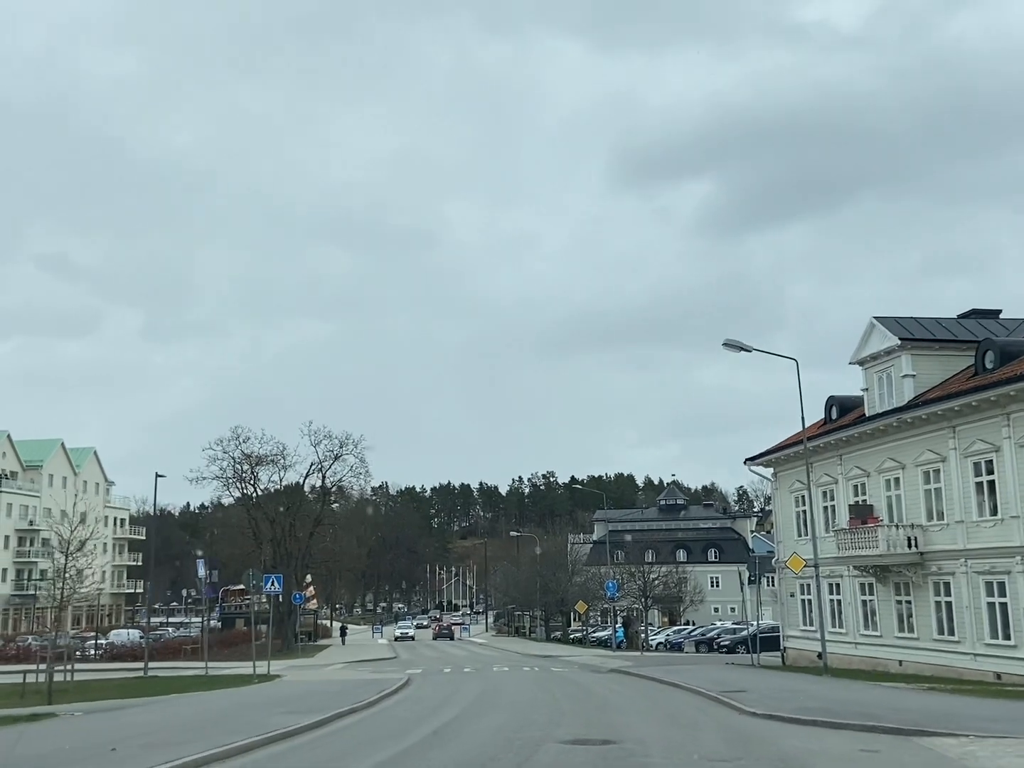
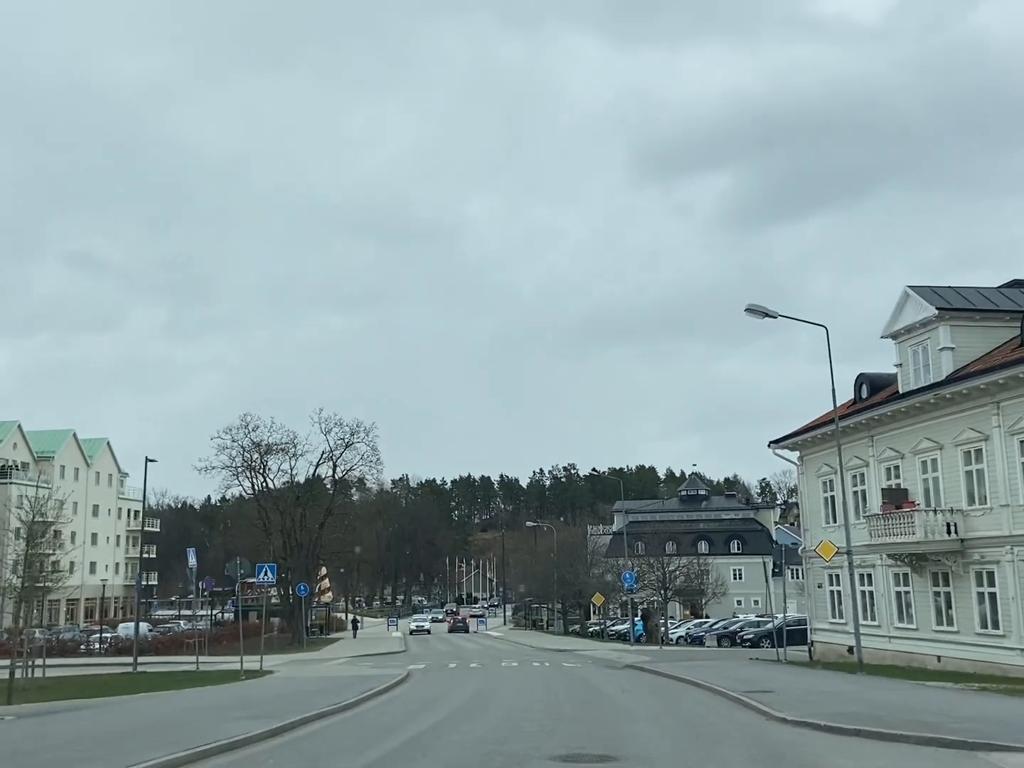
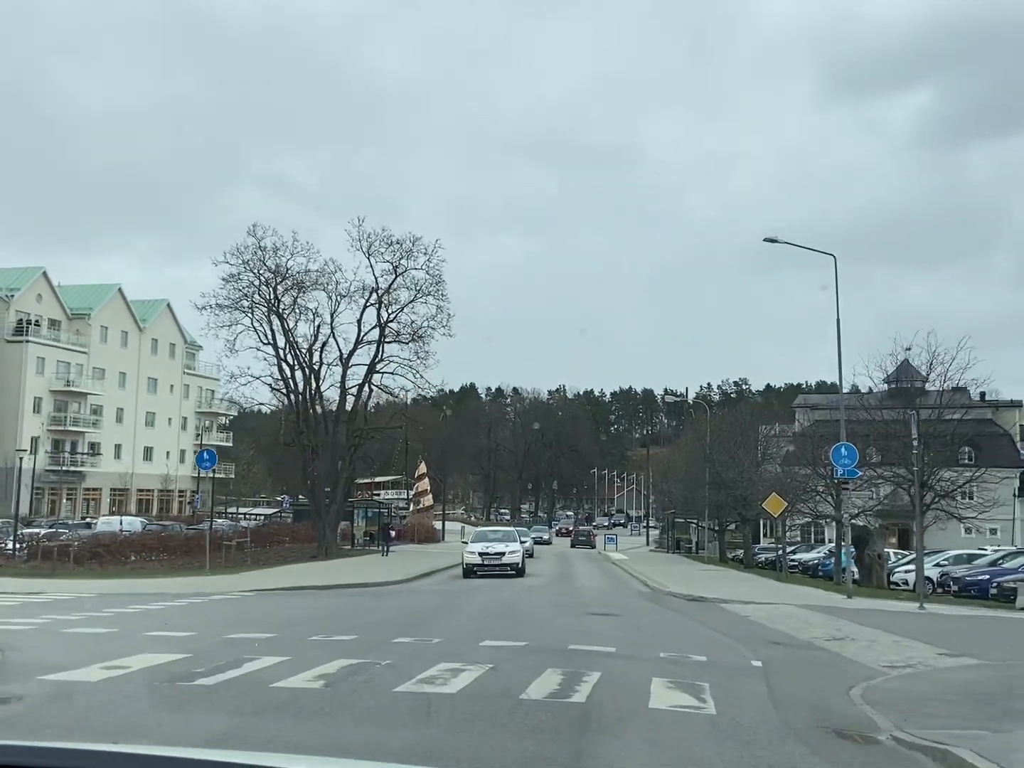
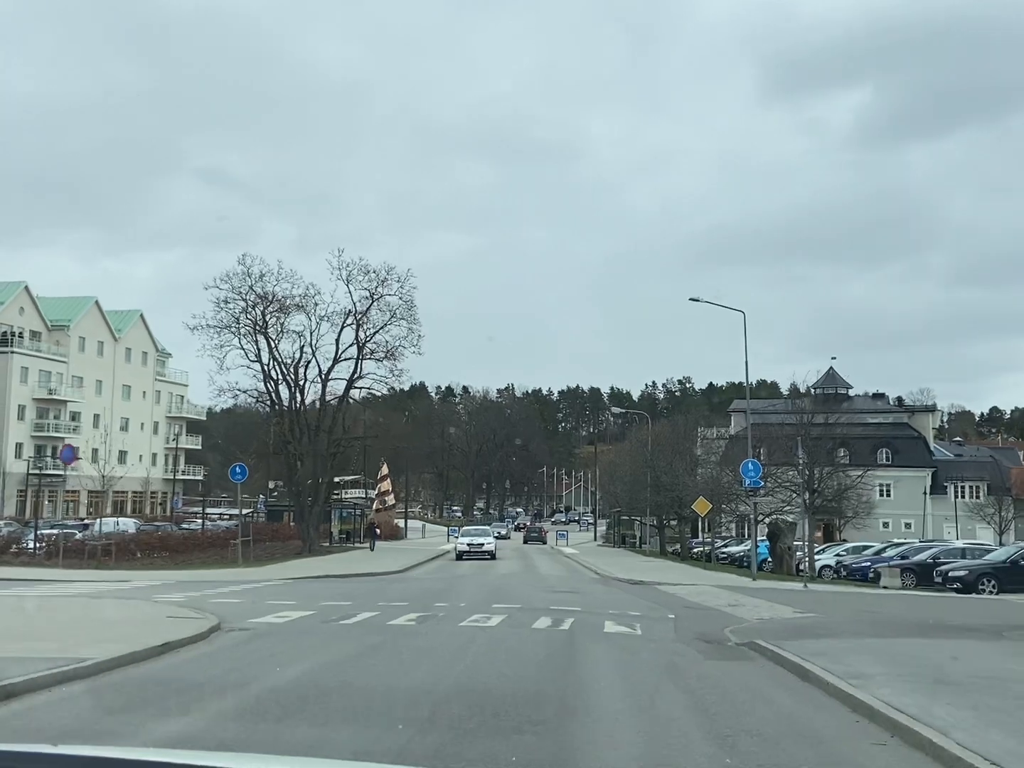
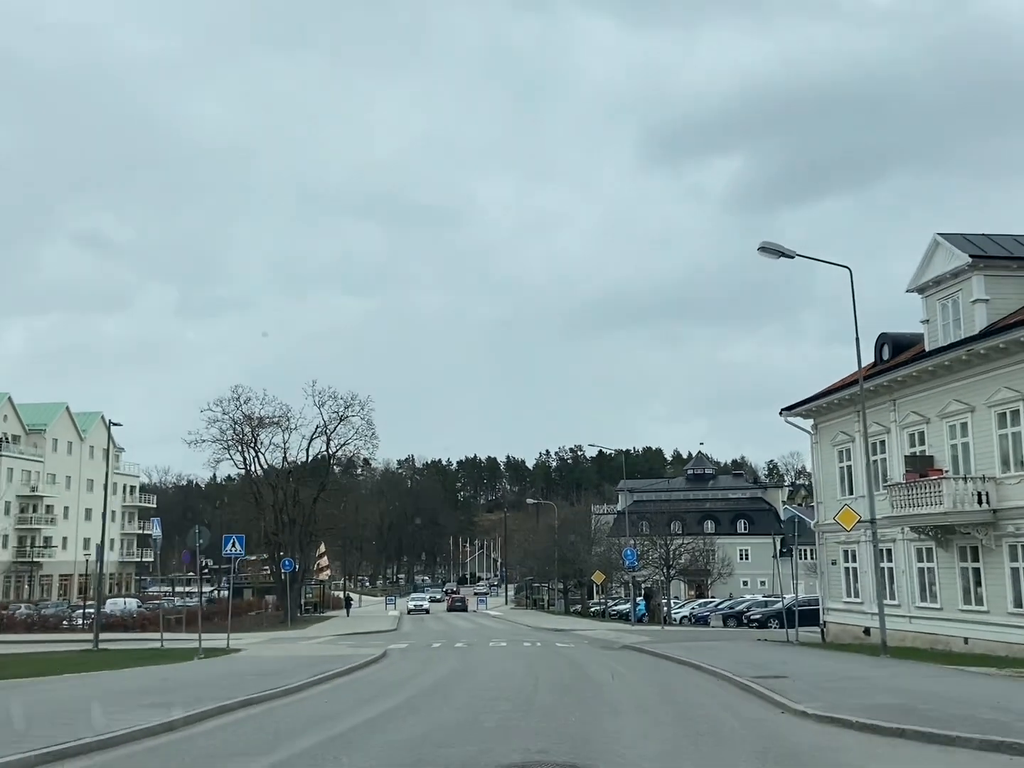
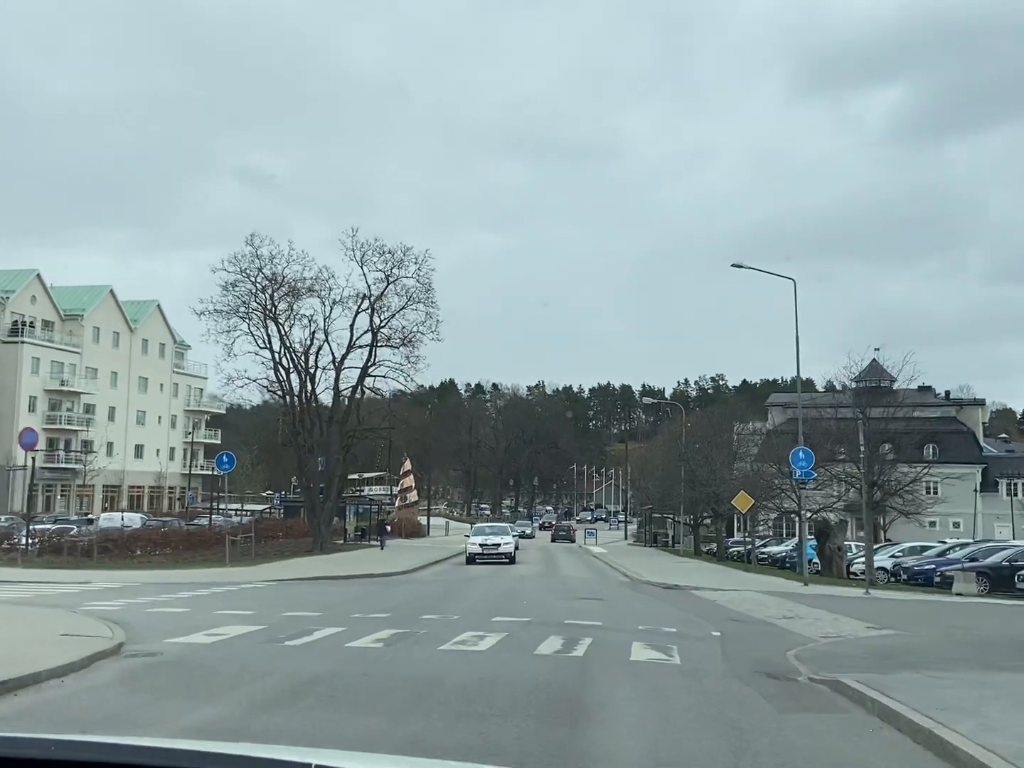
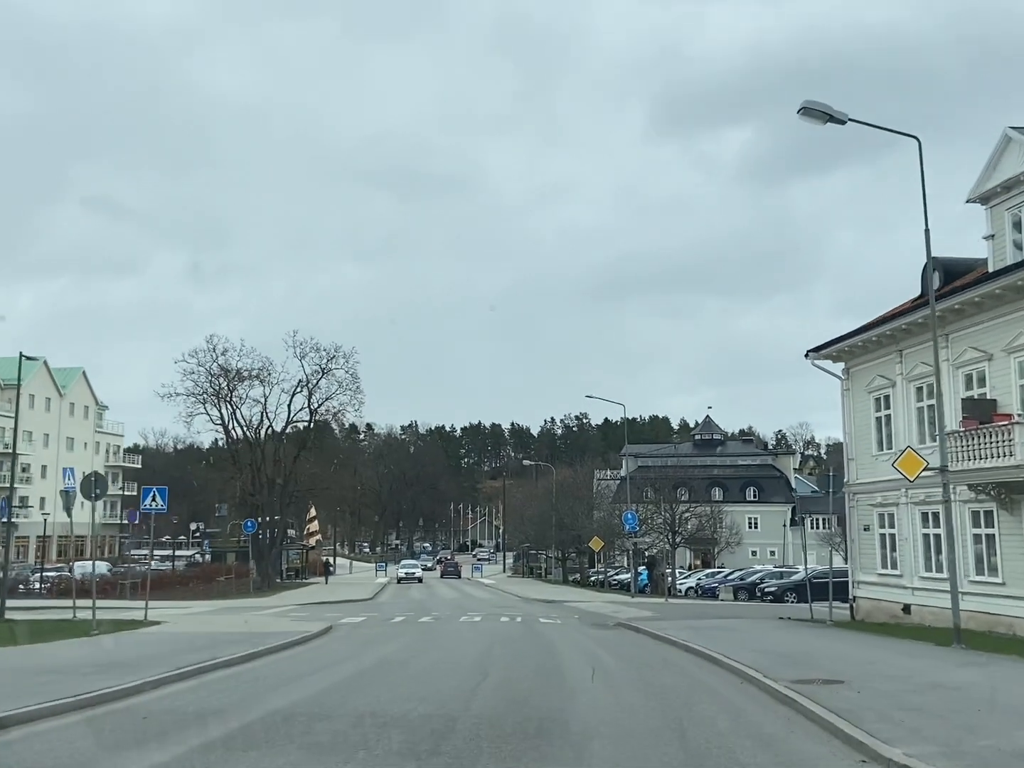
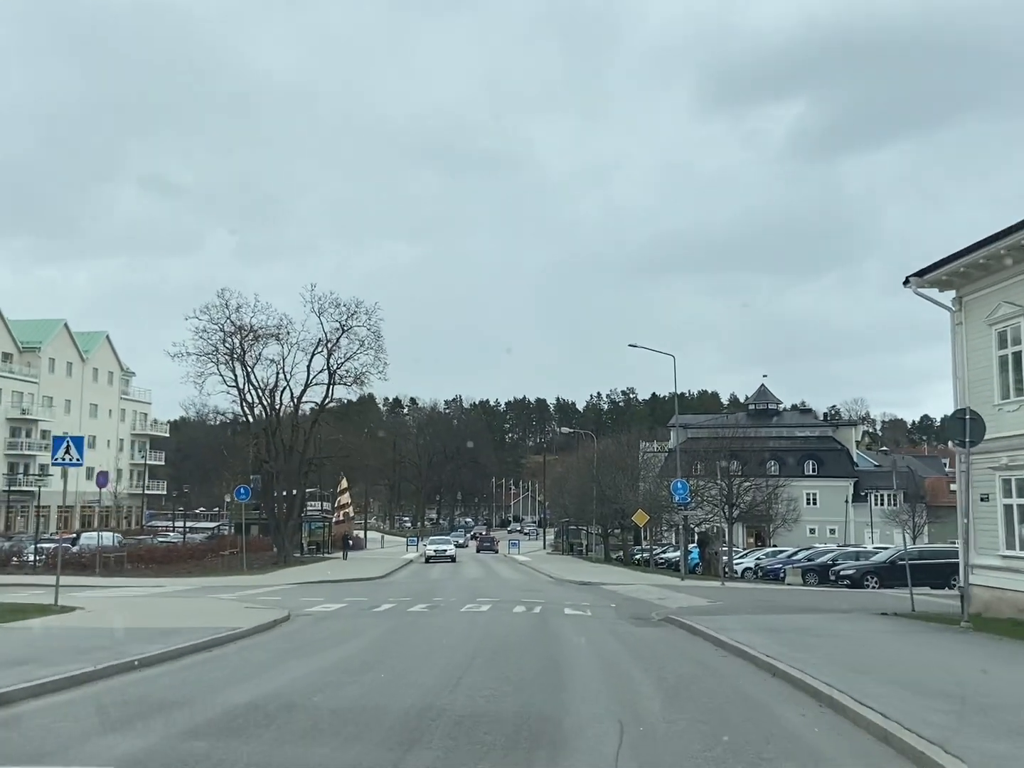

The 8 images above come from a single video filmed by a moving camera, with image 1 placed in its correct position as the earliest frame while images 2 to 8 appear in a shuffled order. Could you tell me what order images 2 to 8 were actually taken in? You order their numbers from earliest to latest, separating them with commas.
2, 5, 7, 8, 4, 6, 3
